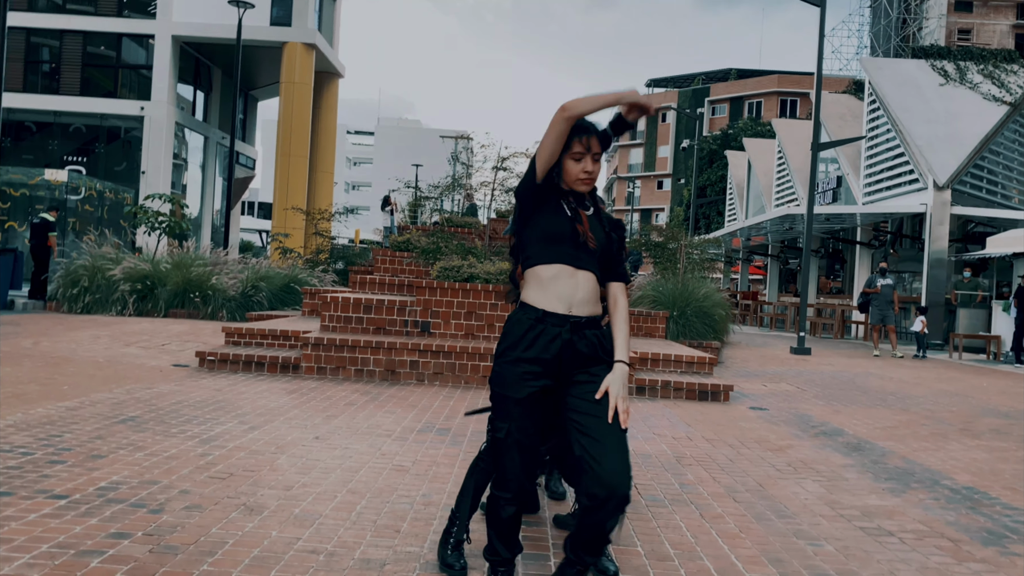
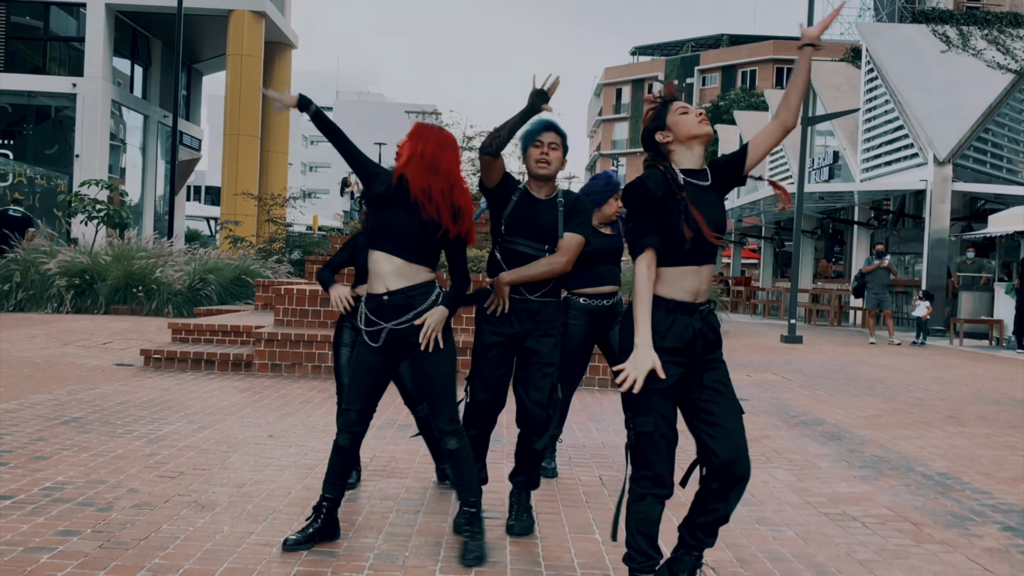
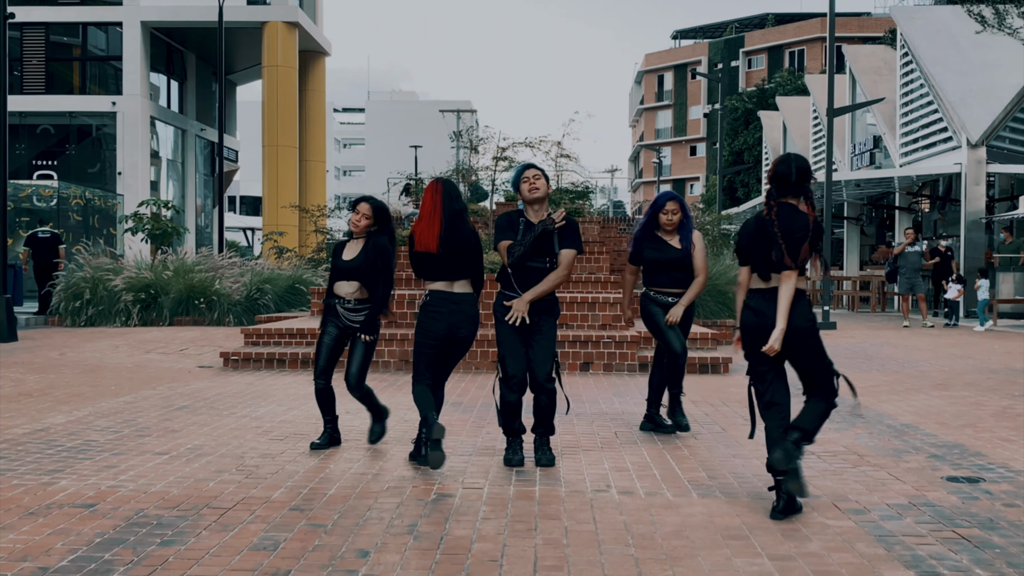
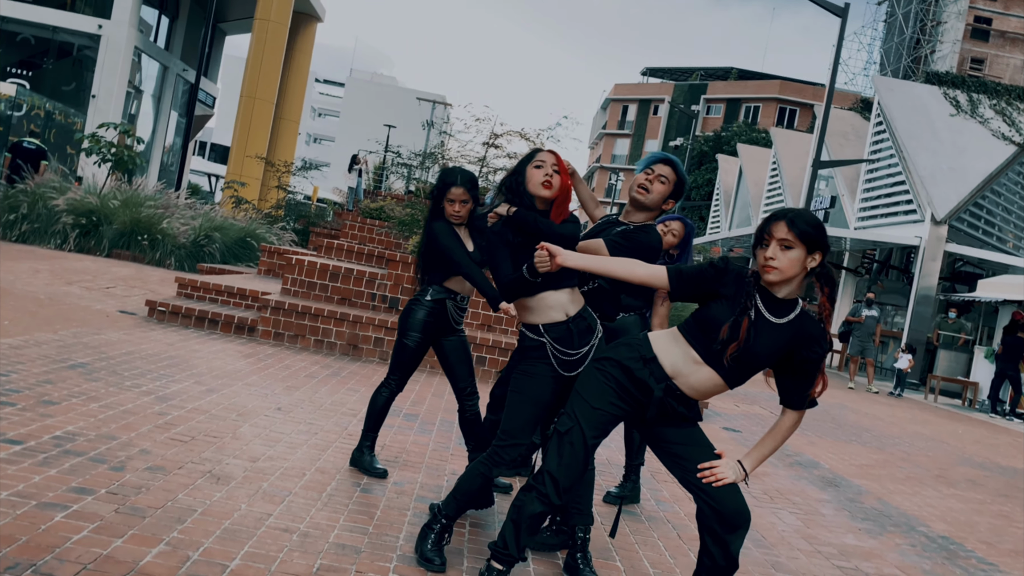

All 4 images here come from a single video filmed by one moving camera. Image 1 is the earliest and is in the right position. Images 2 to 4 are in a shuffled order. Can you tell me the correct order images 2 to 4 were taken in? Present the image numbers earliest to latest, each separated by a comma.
4, 2, 3
